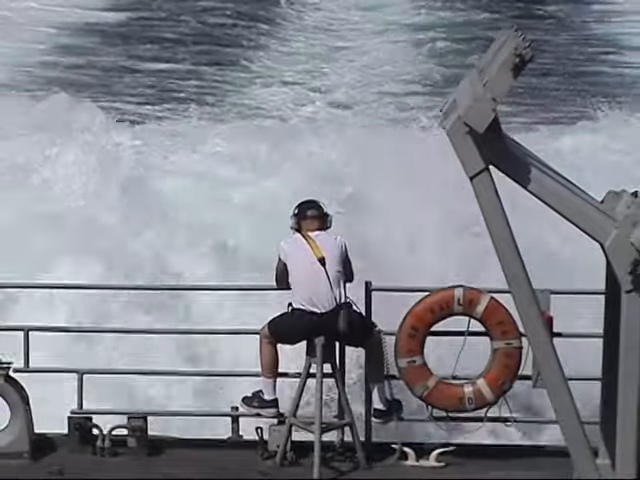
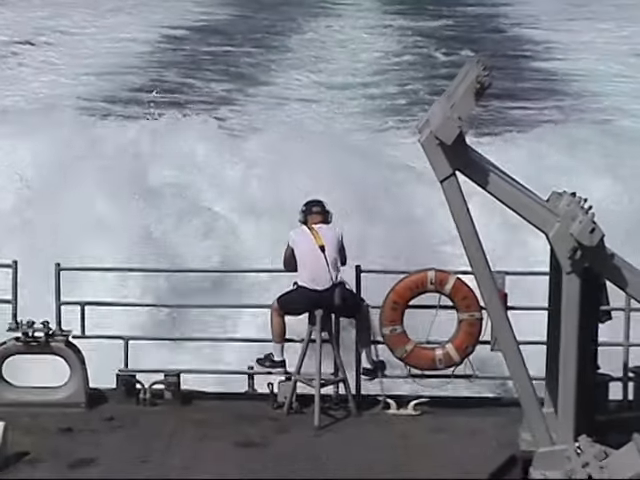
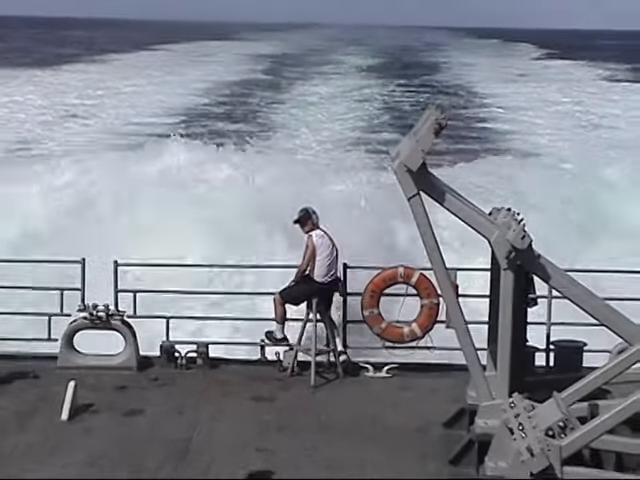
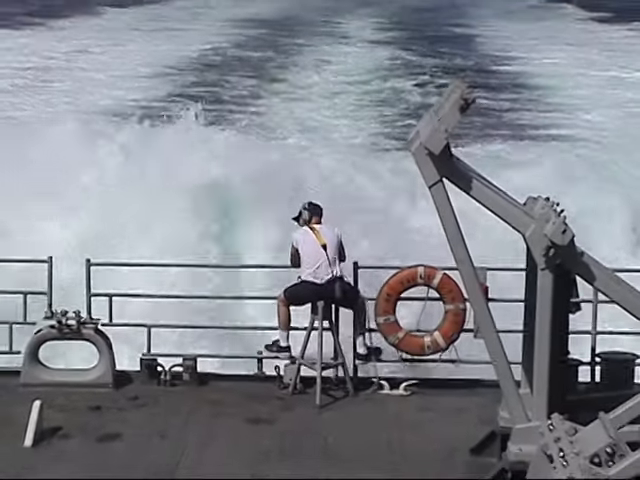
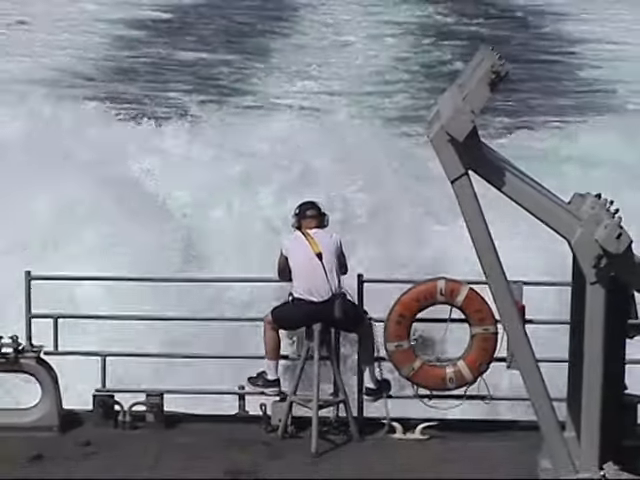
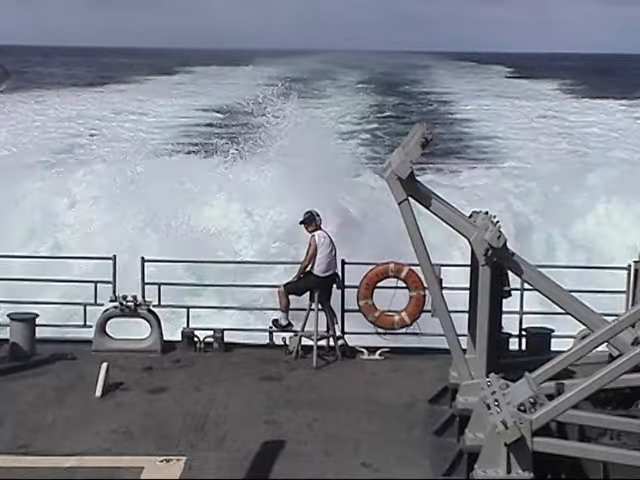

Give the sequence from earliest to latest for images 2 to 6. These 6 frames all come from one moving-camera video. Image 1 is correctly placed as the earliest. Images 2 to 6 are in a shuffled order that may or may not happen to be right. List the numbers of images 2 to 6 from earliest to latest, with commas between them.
5, 2, 4, 3, 6
